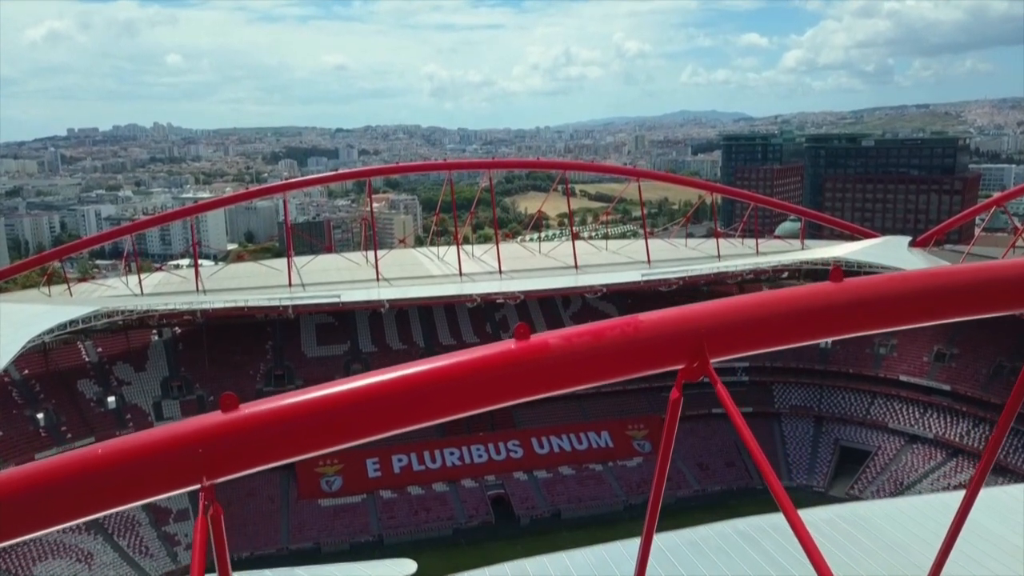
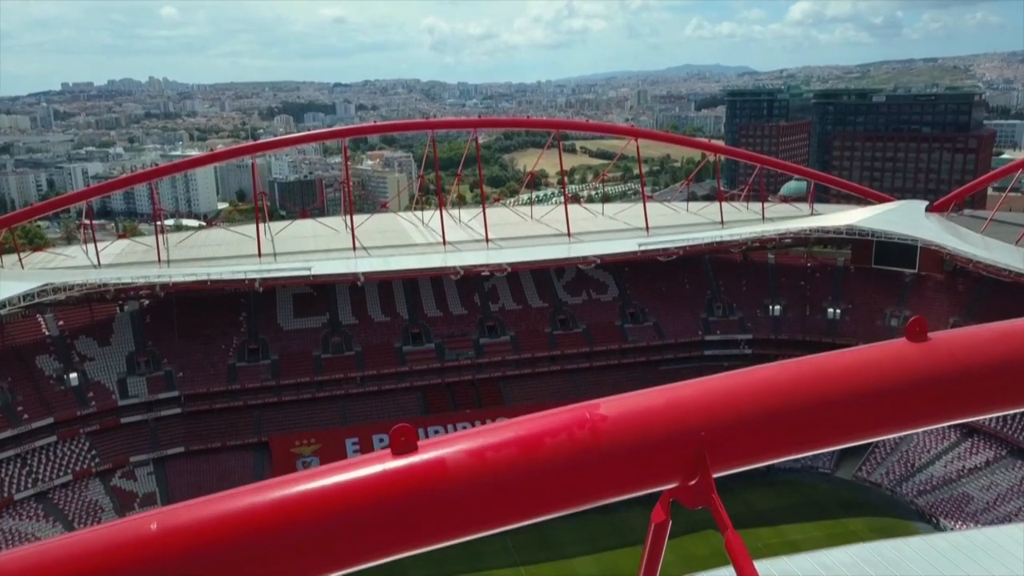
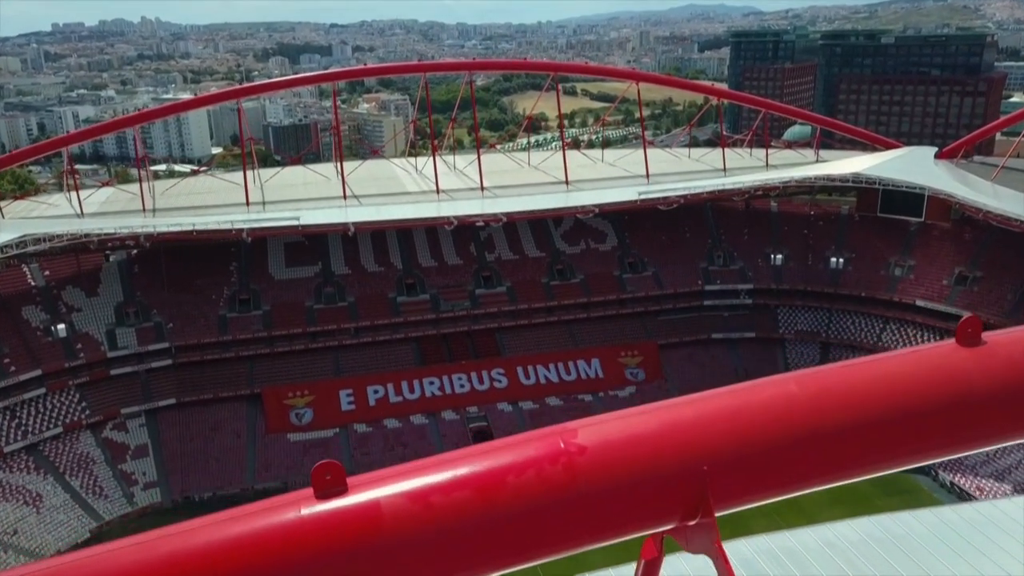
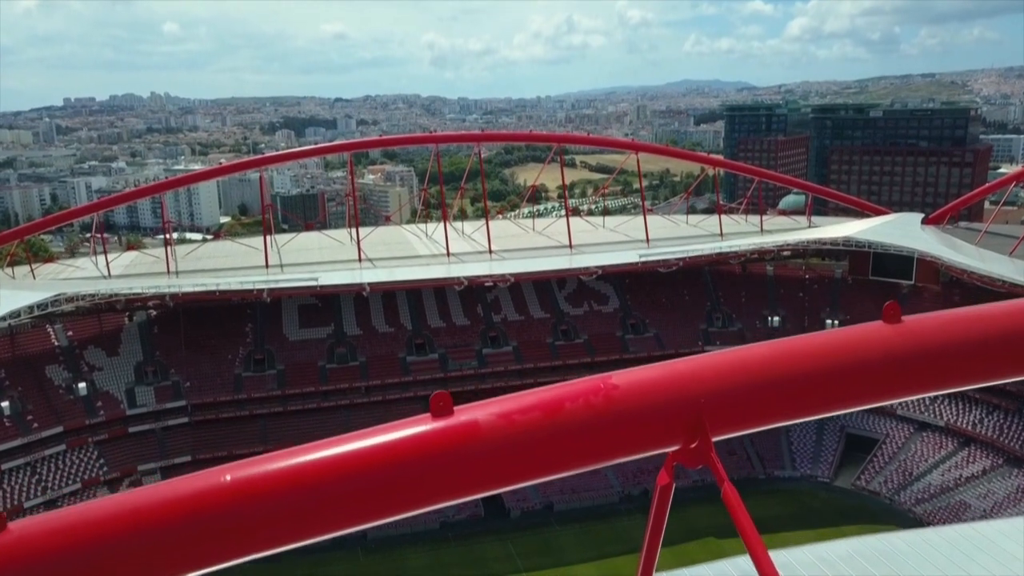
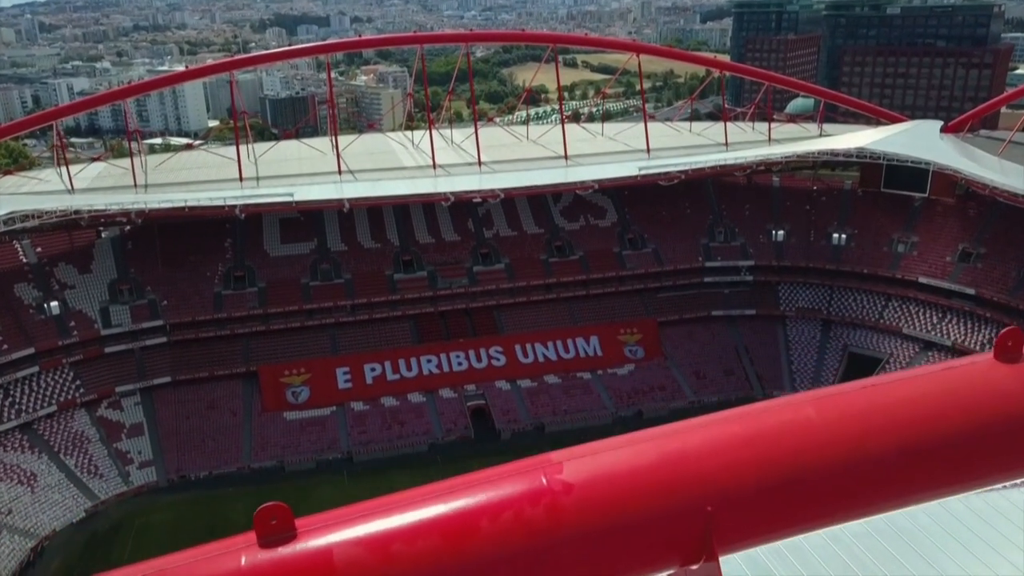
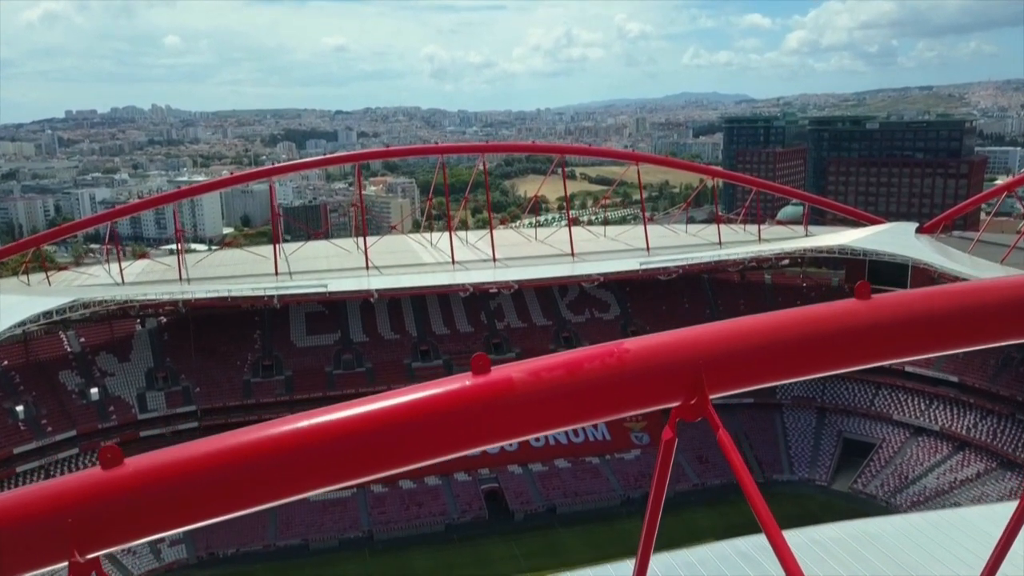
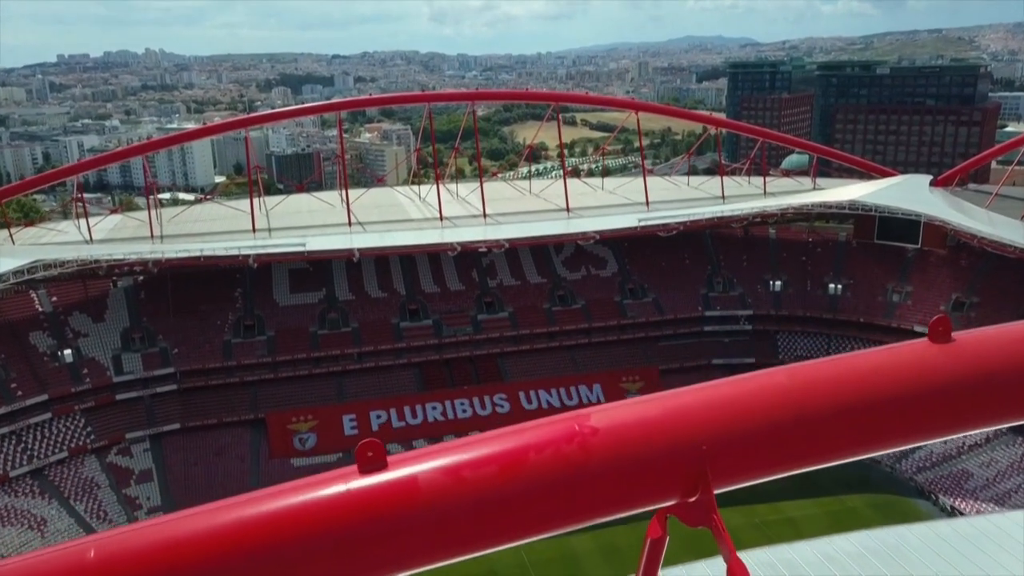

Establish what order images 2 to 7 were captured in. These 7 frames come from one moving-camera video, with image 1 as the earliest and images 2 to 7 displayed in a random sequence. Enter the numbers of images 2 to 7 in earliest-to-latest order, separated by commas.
6, 4, 2, 7, 3, 5
